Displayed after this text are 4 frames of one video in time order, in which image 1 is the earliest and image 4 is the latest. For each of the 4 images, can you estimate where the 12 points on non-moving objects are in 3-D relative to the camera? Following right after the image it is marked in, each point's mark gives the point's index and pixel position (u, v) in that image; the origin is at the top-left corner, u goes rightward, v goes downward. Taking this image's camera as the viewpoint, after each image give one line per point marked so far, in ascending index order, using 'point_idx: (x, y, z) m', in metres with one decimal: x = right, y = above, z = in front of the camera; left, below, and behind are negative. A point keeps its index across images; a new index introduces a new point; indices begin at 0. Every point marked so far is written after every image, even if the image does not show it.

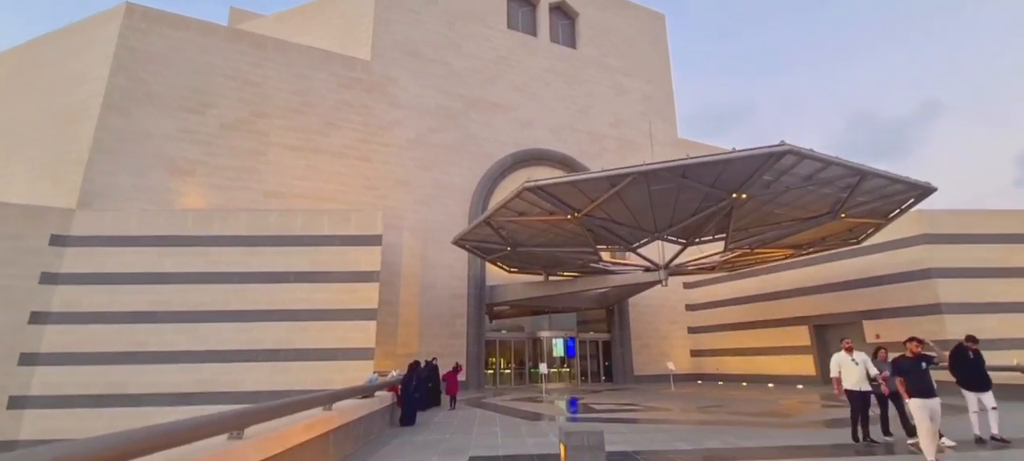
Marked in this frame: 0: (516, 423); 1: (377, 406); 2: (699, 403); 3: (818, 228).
0: (+0.1, -4.5, +12.1) m
1: (-2.8, -3.7, +11.1) m
2: (+6.3, -5.8, +17.5) m
3: (+10.7, +0.3, +18.2) m
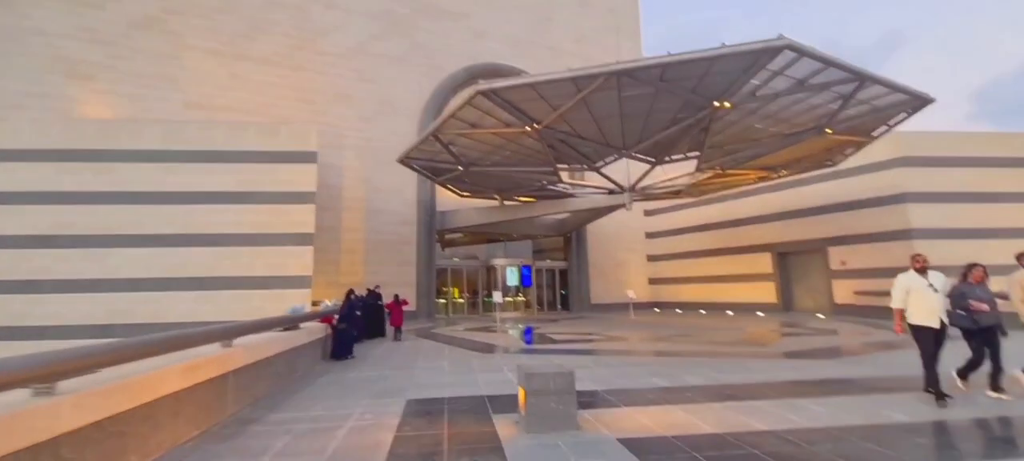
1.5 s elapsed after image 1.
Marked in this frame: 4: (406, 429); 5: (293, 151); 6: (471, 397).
0: (-1.0, -2.6, +10.7) m
1: (-3.7, -2.0, +9.4) m
2: (+4.8, -3.2, +16.8) m
3: (+9.2, +2.9, +17.0) m
4: (-1.1, -2.0, +5.3) m
5: (-7.1, +2.6, +16.9) m
6: (-0.5, -2.2, +6.9) m
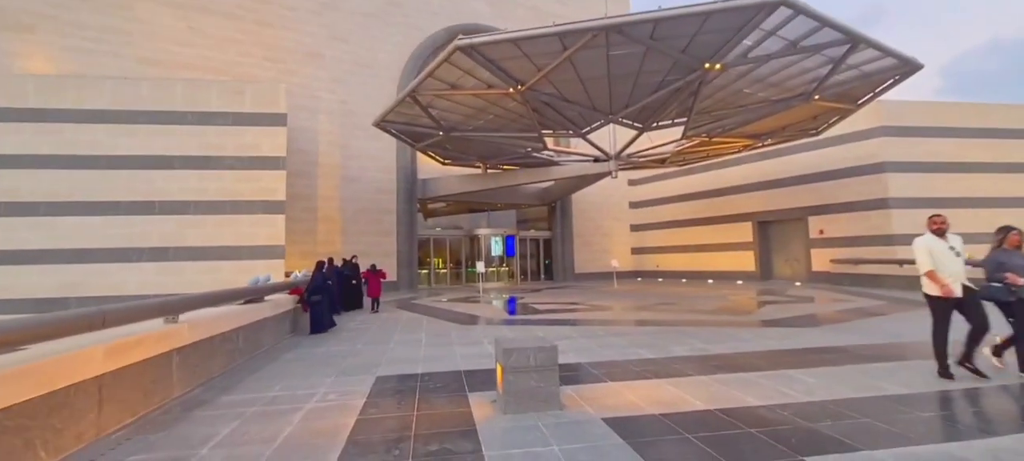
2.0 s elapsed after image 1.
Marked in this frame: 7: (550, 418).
0: (-1.3, -1.9, +10.3) m
1: (-4.1, -1.4, +8.8) m
2: (+4.2, -2.2, +16.5) m
3: (+8.6, +3.9, +16.5) m
4: (-1.3, -1.7, +4.8) m
5: (-7.7, +3.6, +16.0) m
6: (-0.8, -1.7, +6.4) m
7: (+0.3, -1.6, +4.5) m
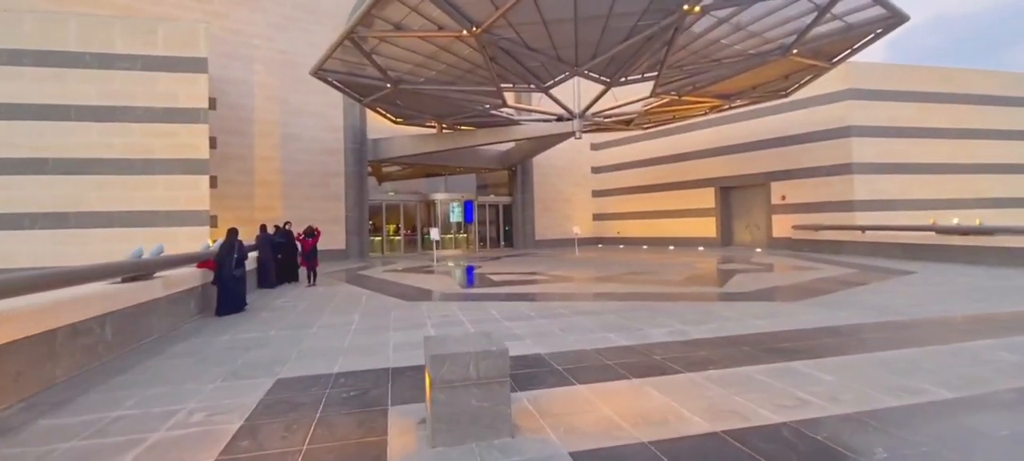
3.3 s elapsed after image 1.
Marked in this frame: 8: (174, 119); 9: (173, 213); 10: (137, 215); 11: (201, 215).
0: (-2.2, -1.3, +8.8) m
1: (-4.8, -0.8, +7.1) m
2: (+2.9, -1.2, +15.4) m
3: (+7.4, +4.9, +15.4) m
4: (-1.7, -1.4, +3.4) m
5: (-8.9, +4.6, +13.7) m
6: (-1.3, -1.3, +5.0) m
7: (-0.1, -1.4, +3.2) m
8: (-9.0, +3.0, +13.9) m
9: (-8.9, +0.5, +13.7) m
10: (-9.6, +0.4, +13.4) m
11: (-8.3, +0.4, +13.9) m
